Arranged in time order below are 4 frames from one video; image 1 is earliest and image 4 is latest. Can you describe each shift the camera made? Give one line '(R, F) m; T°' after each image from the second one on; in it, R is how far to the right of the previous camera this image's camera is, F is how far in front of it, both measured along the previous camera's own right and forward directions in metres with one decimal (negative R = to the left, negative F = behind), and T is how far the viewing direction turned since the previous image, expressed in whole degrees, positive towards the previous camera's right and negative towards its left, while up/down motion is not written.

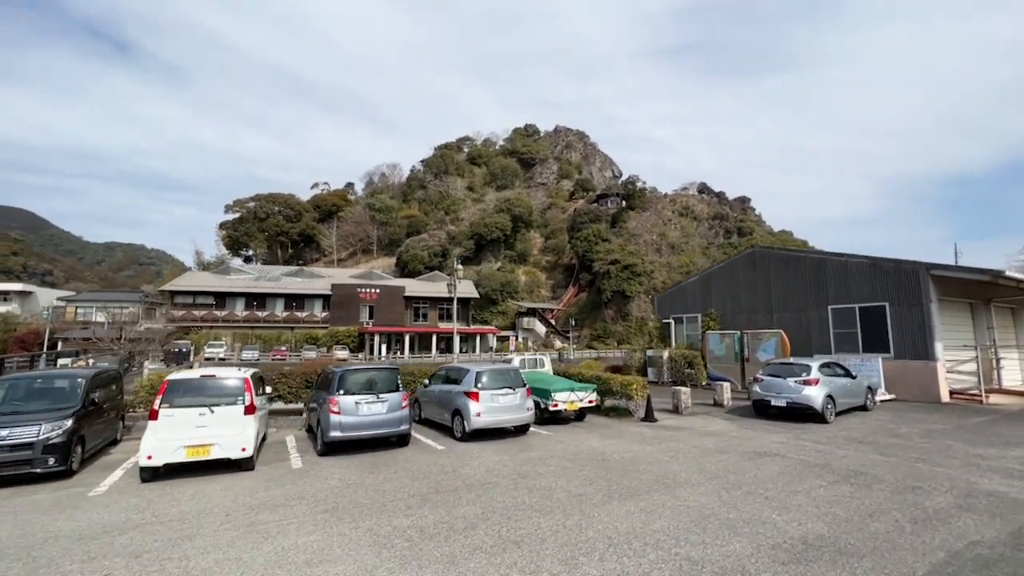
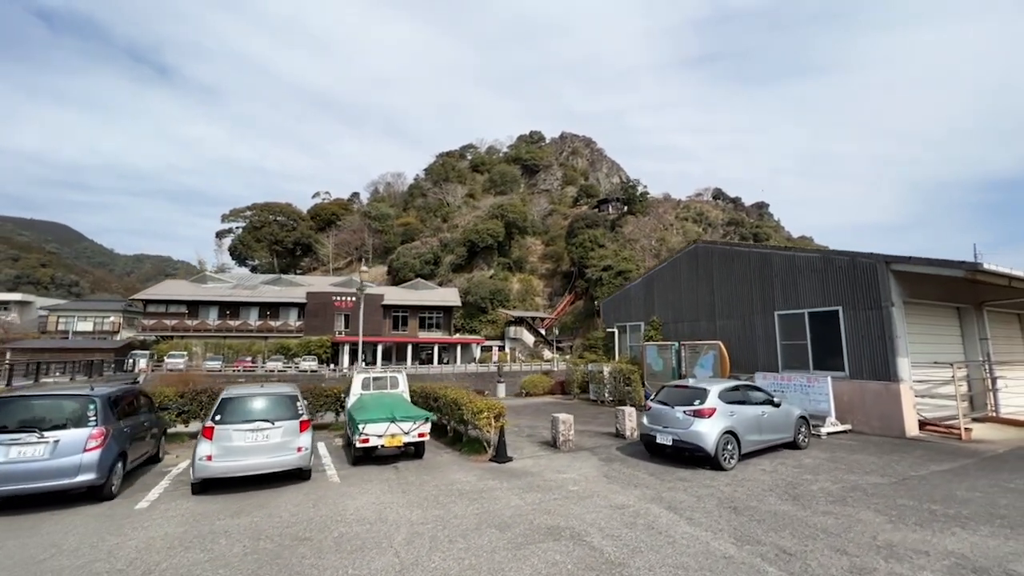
(+4.0, +2.5) m; -2°
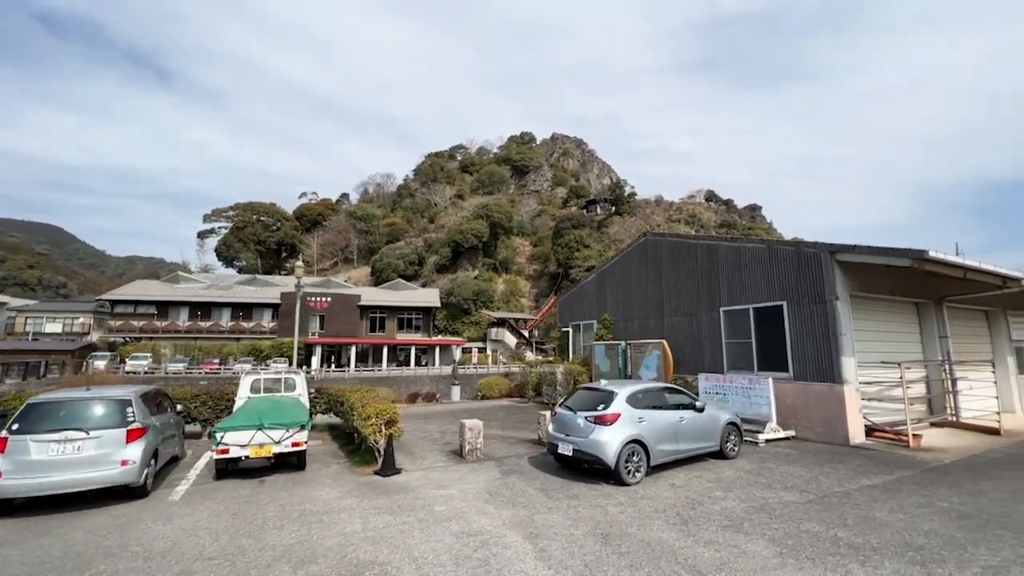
(+1.8, +0.9) m; 0°
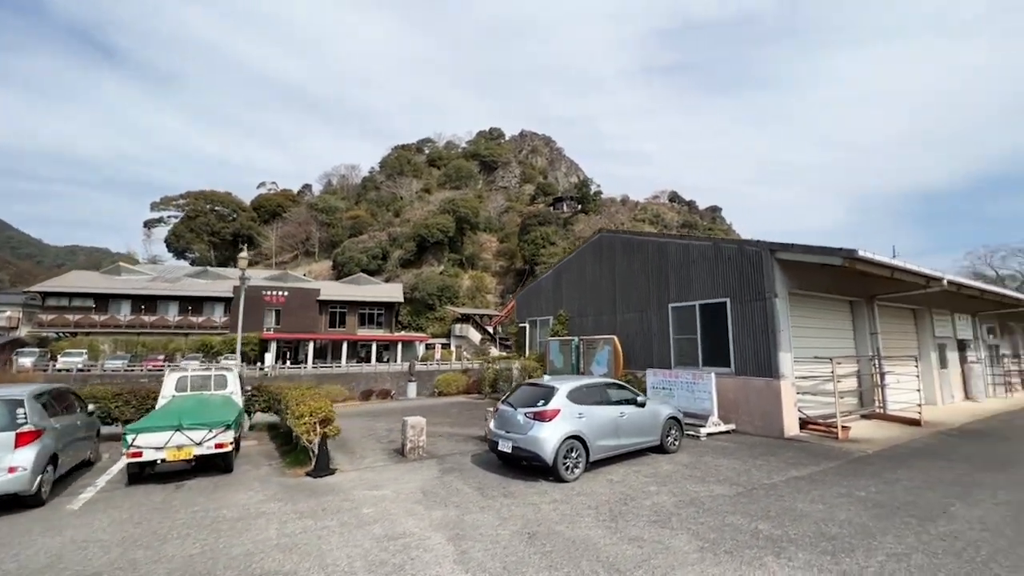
(+0.4, +0.2) m; +4°
